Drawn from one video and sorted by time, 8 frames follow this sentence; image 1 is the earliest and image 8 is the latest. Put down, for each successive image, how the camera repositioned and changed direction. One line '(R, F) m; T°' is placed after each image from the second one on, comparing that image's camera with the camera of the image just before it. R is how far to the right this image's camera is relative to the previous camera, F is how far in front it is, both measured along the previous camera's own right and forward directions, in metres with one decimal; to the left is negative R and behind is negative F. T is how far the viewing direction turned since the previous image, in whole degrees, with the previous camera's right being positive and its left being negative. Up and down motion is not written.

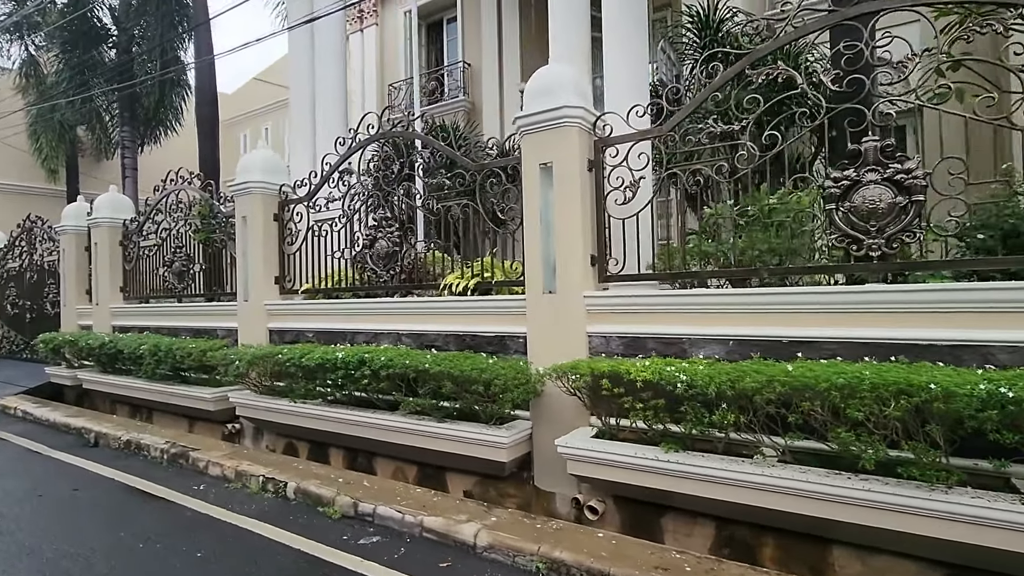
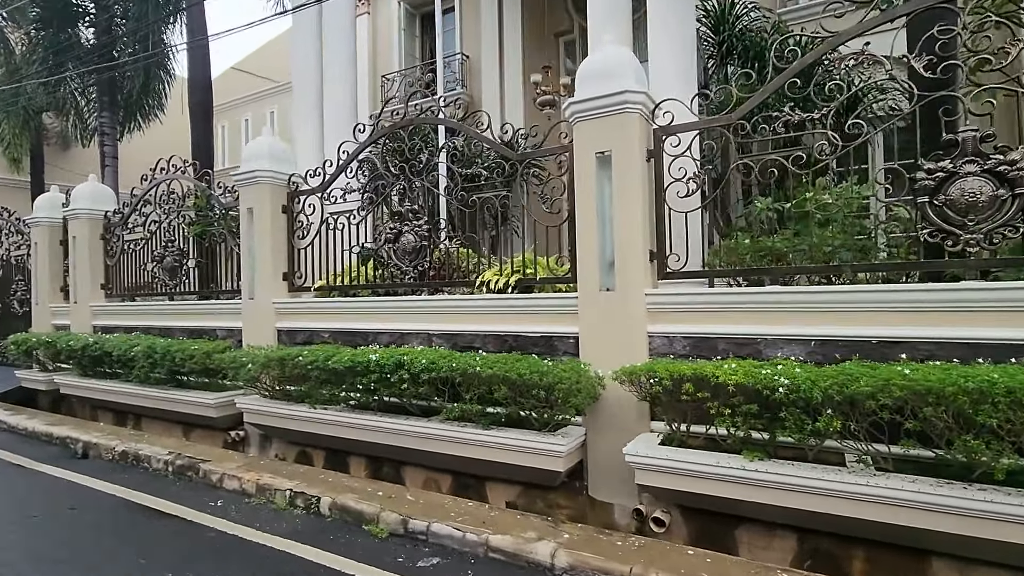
(-0.6, +0.3) m; +3°
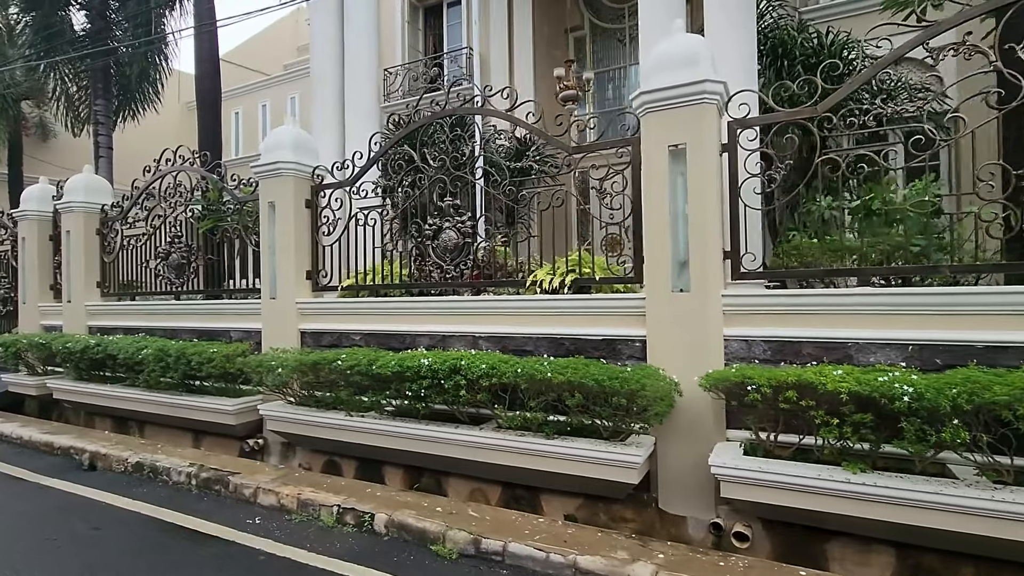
(-0.6, +0.3) m; +2°
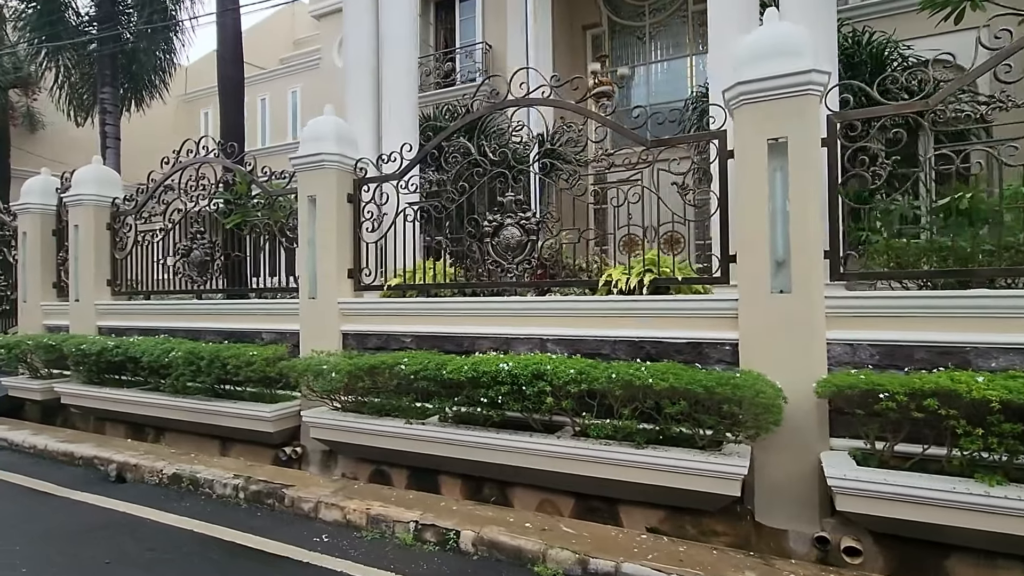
(-0.7, +0.2) m; +2°
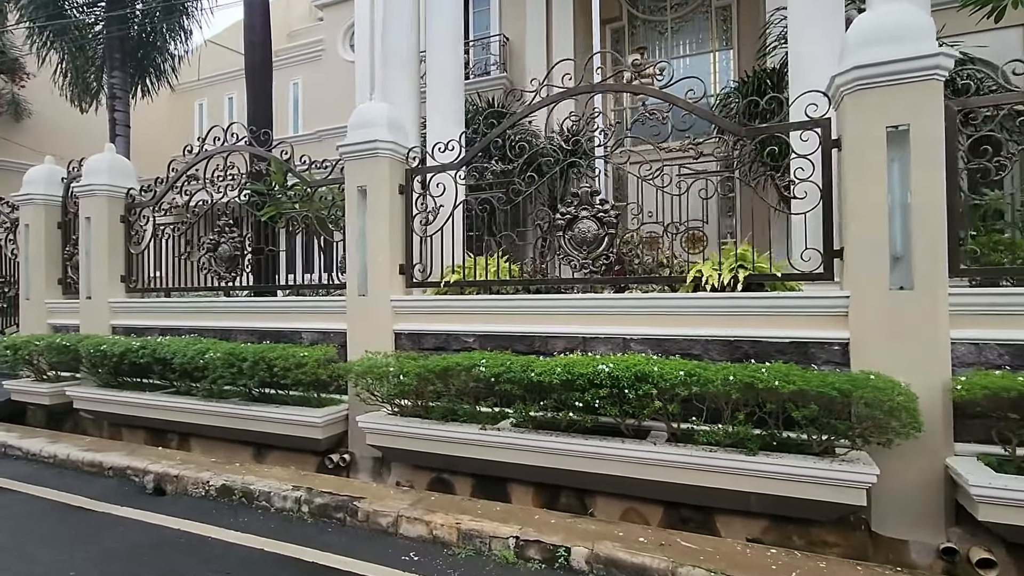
(-0.8, +0.3) m; +2°
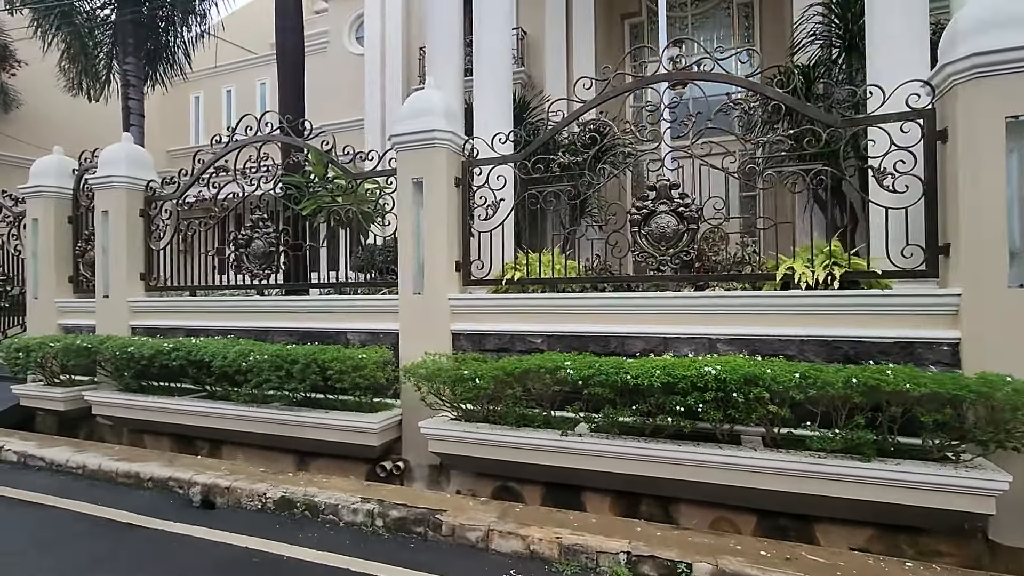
(-0.7, +0.2) m; +2°
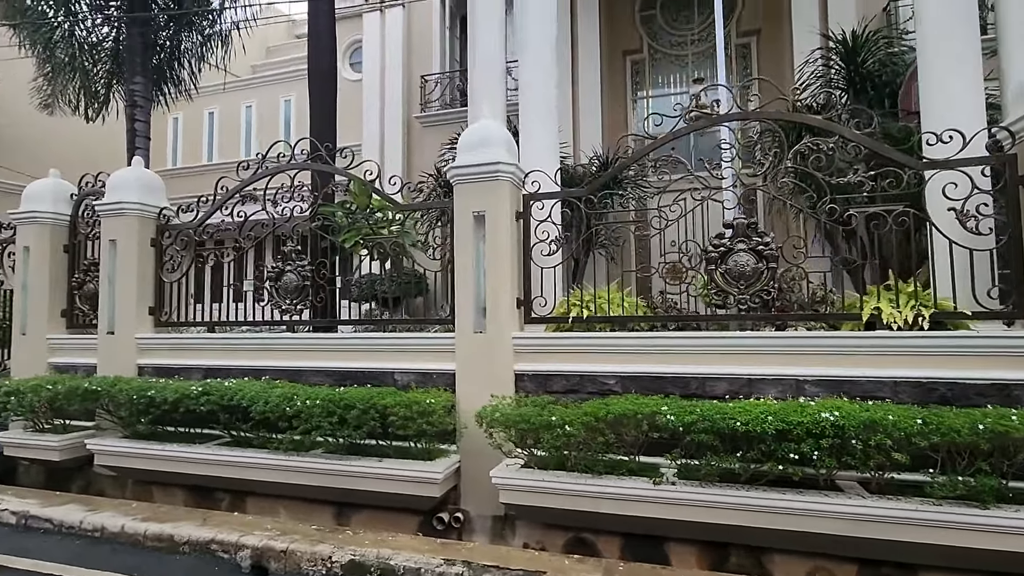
(-0.9, +0.2) m; +4°
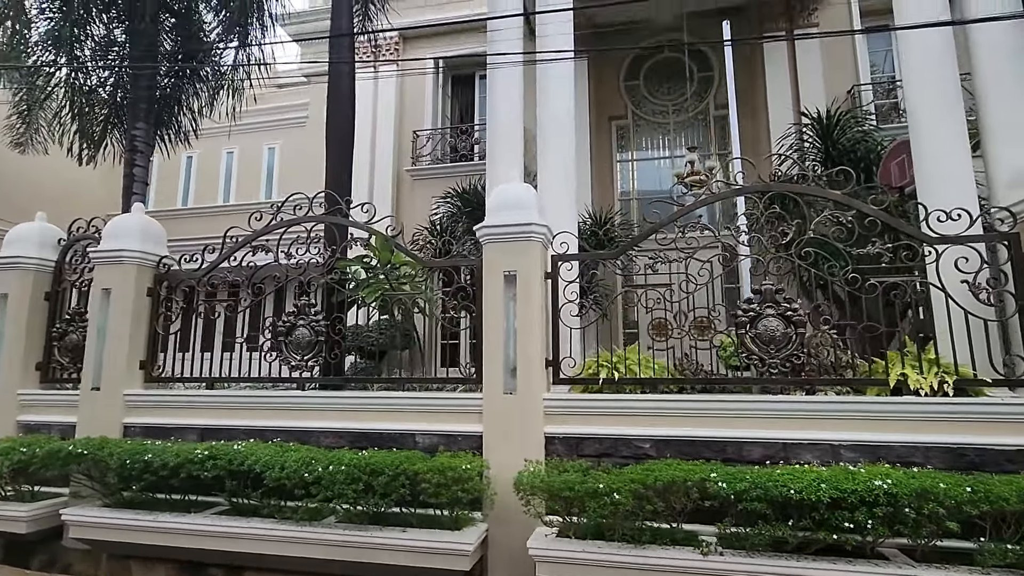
(-0.6, 0.0) m; +4°
